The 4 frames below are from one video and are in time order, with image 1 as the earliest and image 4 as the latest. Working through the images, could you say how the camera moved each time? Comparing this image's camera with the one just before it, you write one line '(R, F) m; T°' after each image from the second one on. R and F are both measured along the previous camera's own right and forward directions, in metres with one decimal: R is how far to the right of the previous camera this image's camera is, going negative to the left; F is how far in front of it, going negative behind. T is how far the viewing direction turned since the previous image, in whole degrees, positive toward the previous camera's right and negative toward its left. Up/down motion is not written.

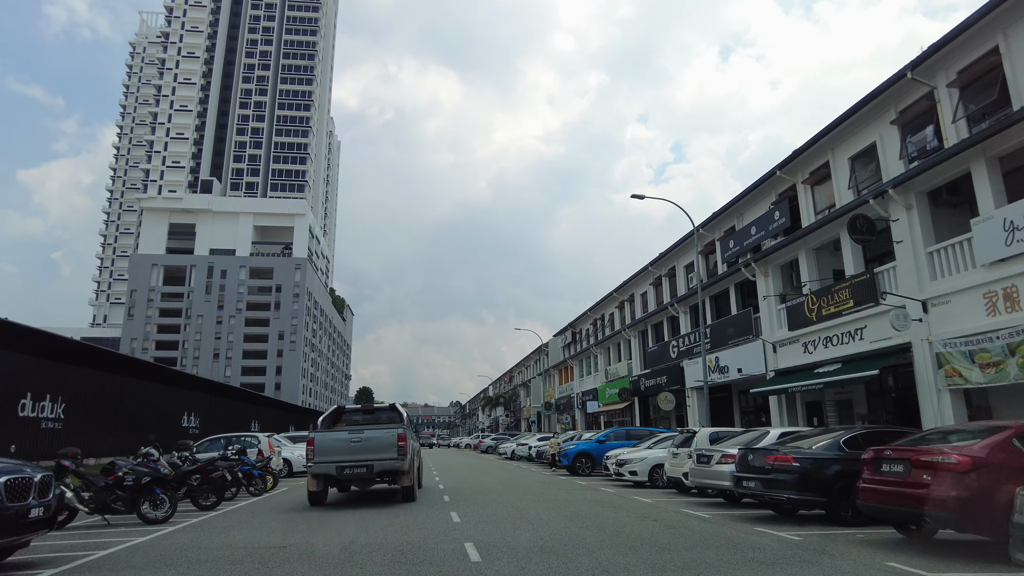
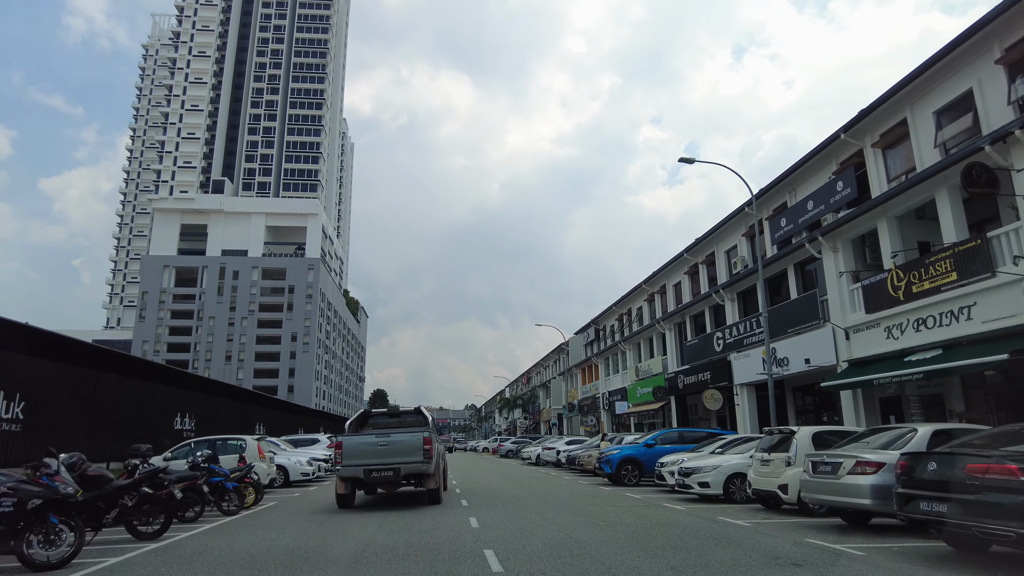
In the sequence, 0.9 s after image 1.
(-0.4, +2.6) m; -1°
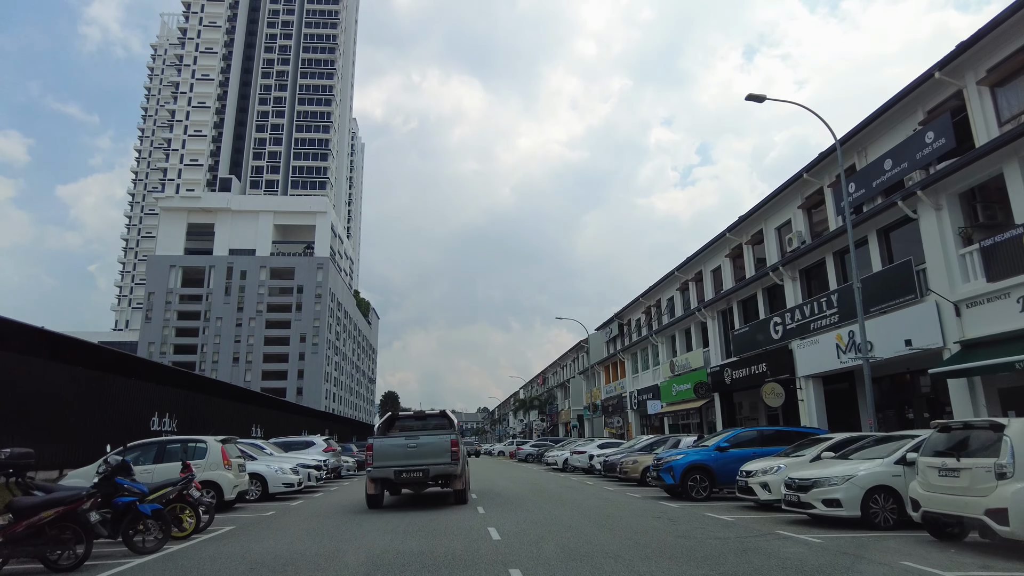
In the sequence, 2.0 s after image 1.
(-0.4, +3.1) m; -1°
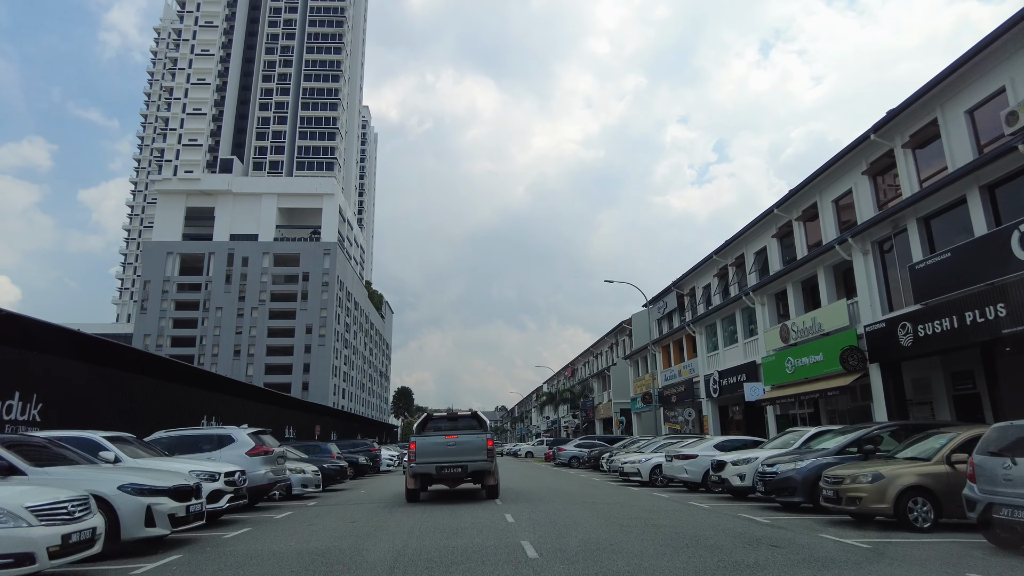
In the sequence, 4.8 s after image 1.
(-1.0, +8.4) m; -1°
